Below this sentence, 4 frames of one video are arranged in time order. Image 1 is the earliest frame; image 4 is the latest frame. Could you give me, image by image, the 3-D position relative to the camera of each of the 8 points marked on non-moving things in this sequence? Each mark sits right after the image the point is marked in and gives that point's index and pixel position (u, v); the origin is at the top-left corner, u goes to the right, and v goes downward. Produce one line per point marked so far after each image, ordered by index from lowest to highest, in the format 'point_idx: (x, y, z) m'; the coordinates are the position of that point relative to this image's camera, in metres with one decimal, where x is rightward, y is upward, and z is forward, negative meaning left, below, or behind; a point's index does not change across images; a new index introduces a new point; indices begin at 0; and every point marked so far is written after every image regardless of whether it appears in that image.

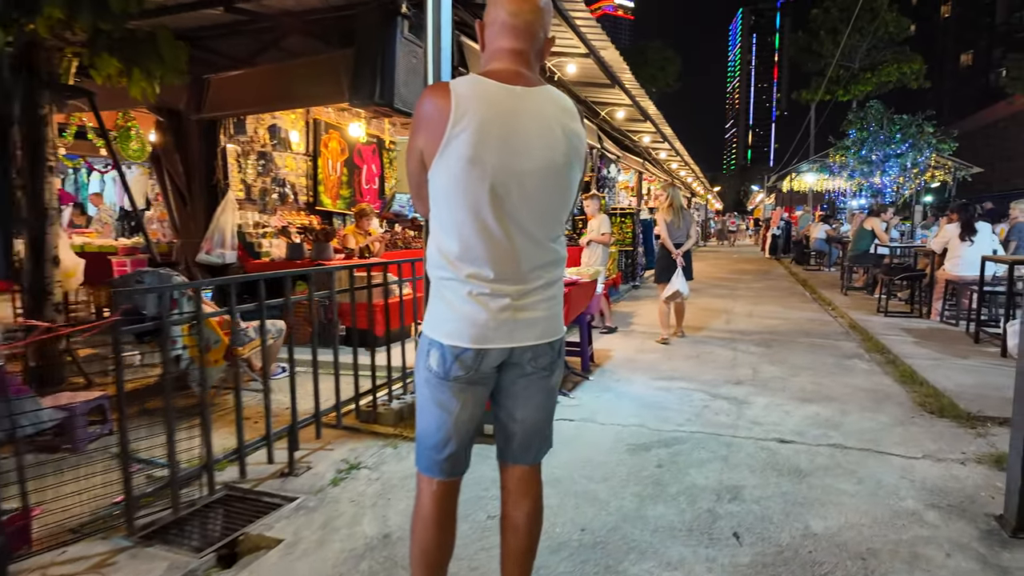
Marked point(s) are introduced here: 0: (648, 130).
0: (+2.7, +3.1, +11.6) m
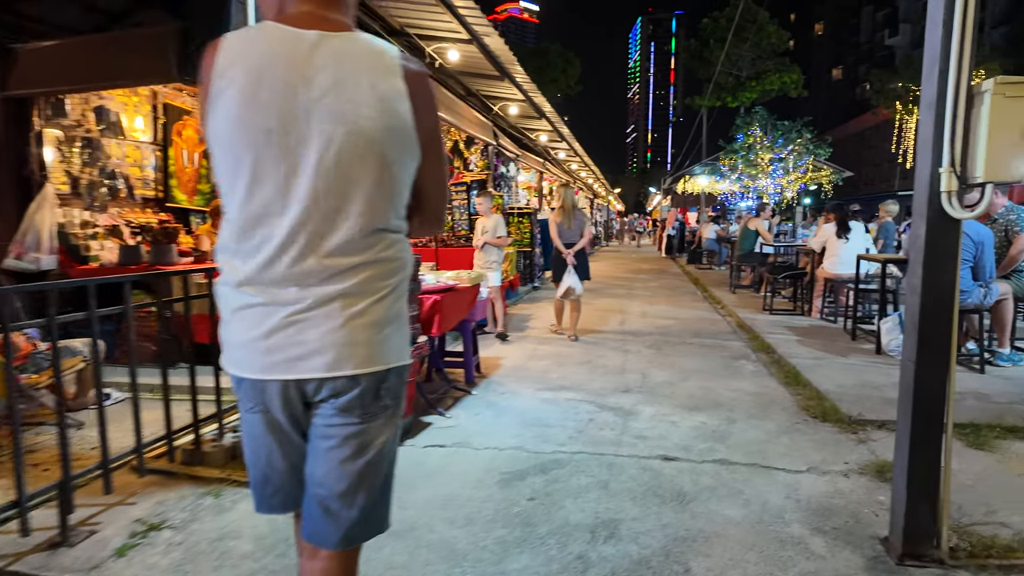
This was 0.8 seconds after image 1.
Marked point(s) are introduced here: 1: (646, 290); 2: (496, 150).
0: (+0.6, +3.1, +11.4) m
1: (+2.7, 0.0, +11.9) m
2: (-0.3, +2.5, +10.8) m
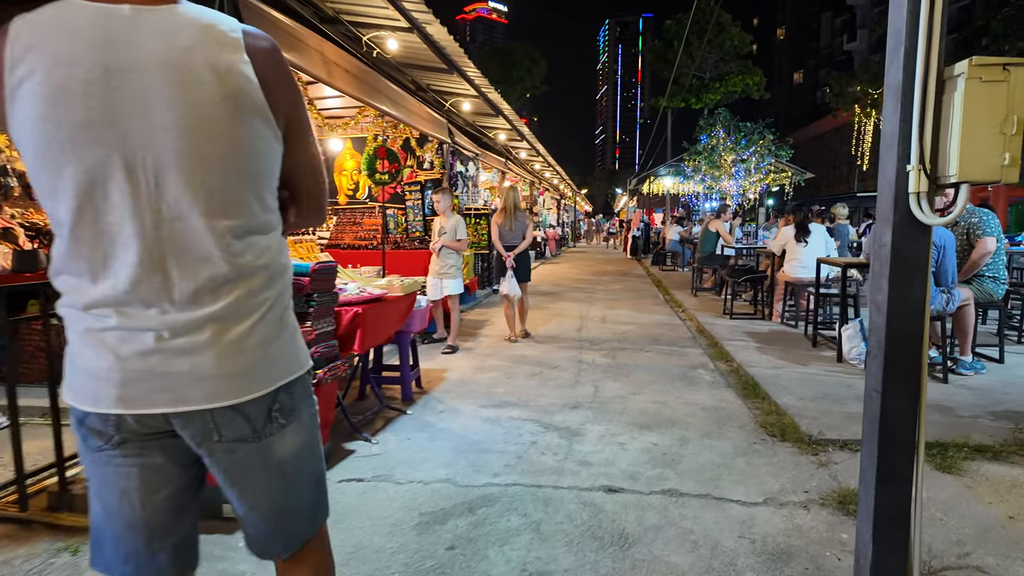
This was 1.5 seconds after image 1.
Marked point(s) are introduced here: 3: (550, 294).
0: (-0.2, +3.0, +11.0) m
1: (+1.9, -0.1, +11.6) m
2: (-1.1, +2.4, +10.4) m
3: (+0.7, -0.1, +11.5) m
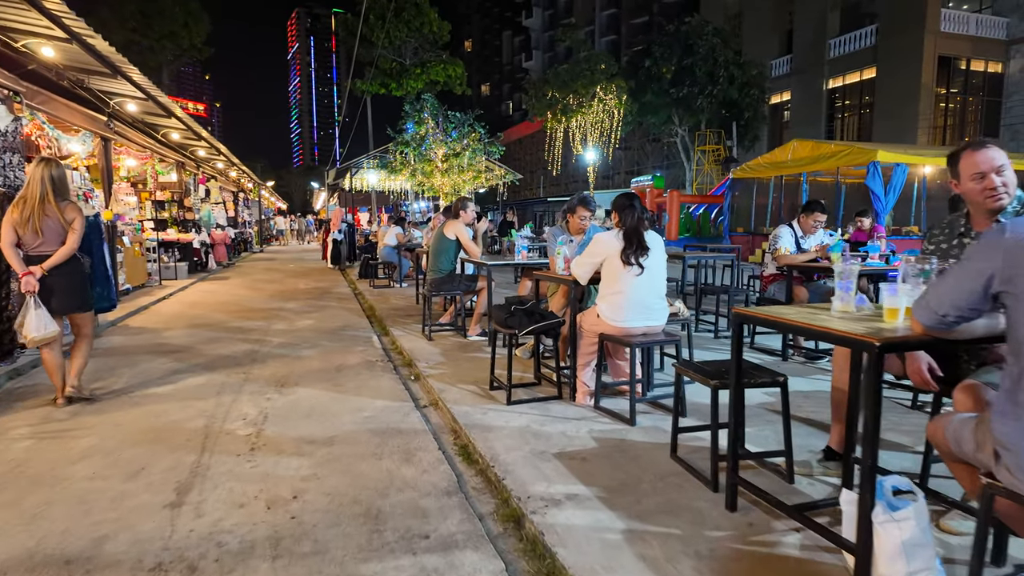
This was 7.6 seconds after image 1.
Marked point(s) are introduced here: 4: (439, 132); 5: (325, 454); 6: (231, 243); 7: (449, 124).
0: (-4.3, +2.4, +5.5) m
1: (-2.6, -0.6, +7.0) m
2: (-4.8, +1.8, +4.5) m
3: (-3.6, -0.7, +6.4) m
4: (-2.2, +5.0, +18.8) m
5: (-1.1, -1.0, +3.5) m
6: (-9.3, +1.5, +19.8) m
7: (-2.0, +5.4, +19.4) m
